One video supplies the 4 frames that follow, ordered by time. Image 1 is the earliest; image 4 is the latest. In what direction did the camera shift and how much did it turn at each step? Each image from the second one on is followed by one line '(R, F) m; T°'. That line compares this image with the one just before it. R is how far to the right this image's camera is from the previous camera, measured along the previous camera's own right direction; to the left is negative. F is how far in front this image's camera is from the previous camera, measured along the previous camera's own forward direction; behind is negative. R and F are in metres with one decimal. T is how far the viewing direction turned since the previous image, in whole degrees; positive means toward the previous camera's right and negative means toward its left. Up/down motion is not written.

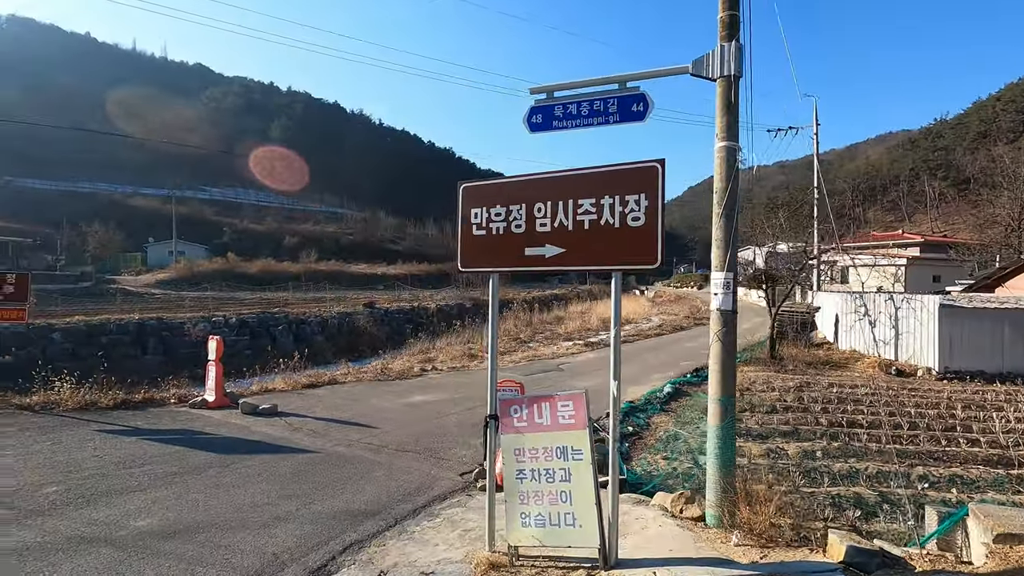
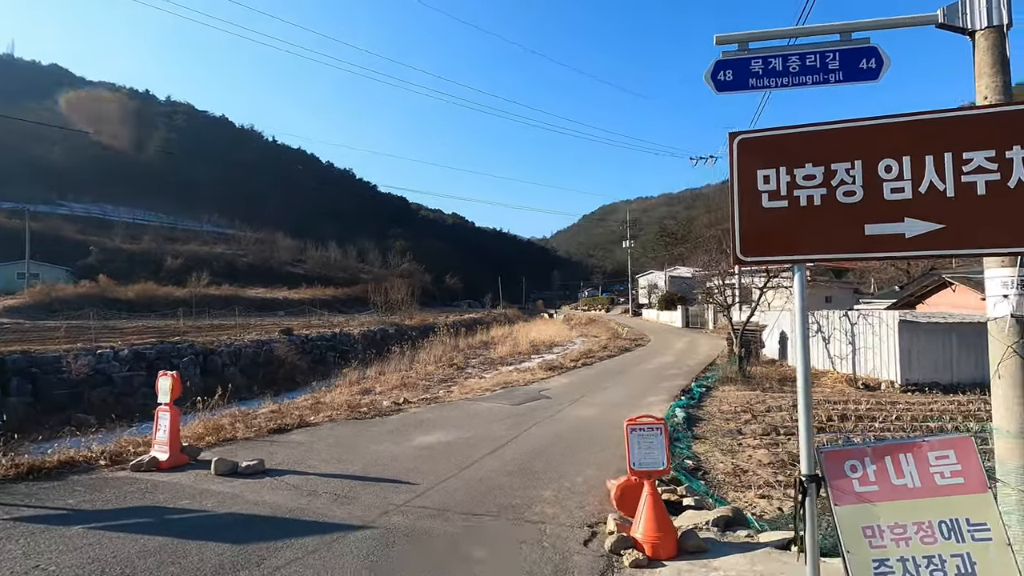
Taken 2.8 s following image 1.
(-1.5, +1.2) m; +11°
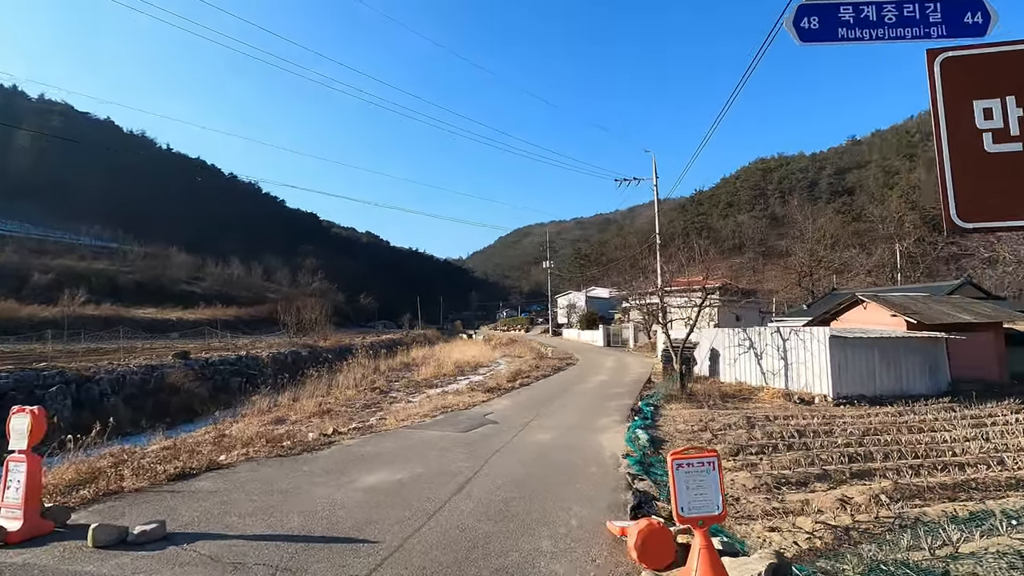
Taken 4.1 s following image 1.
(-0.5, +0.8) m; +9°
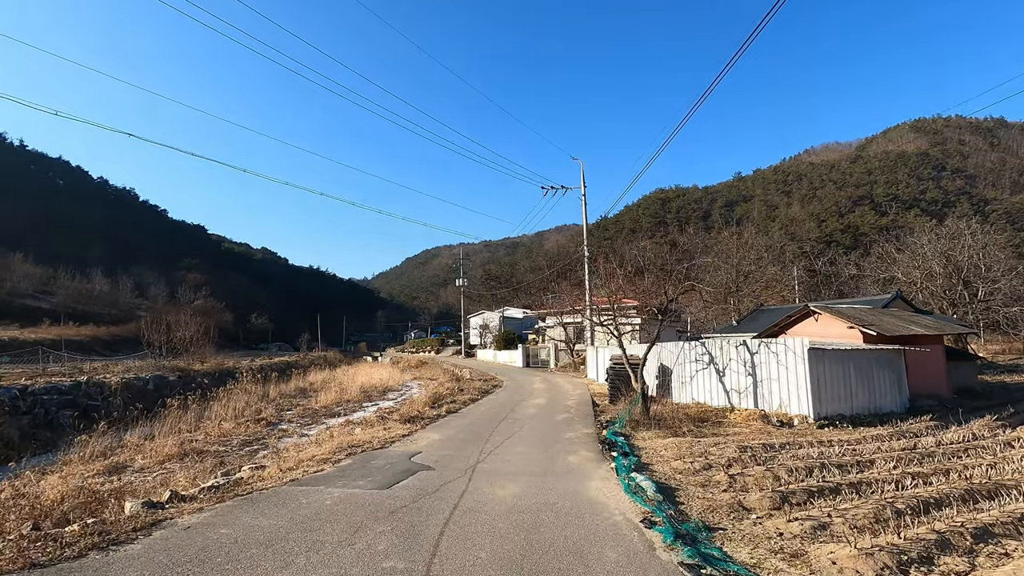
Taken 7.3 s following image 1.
(-0.4, +2.6) m; +10°
